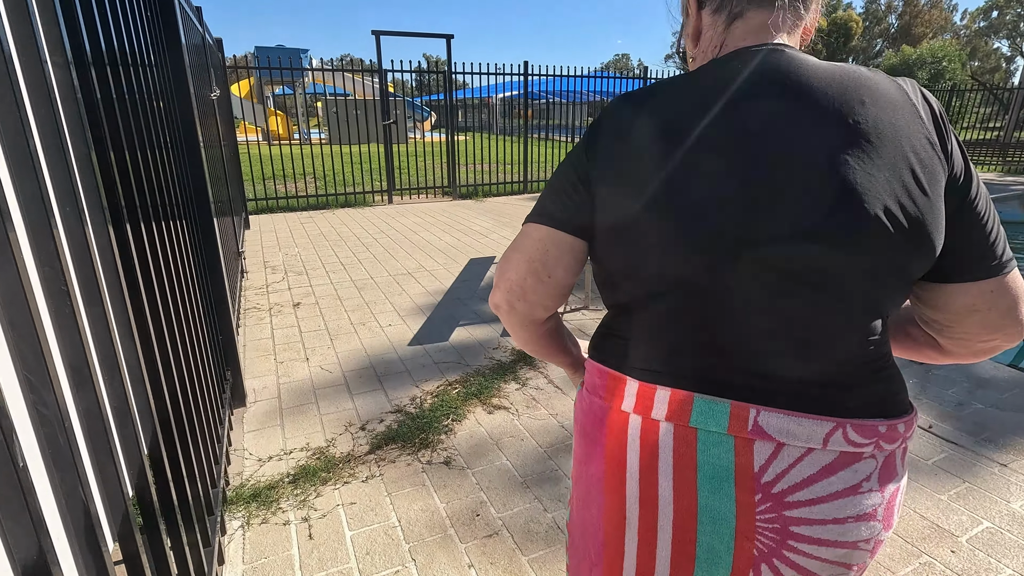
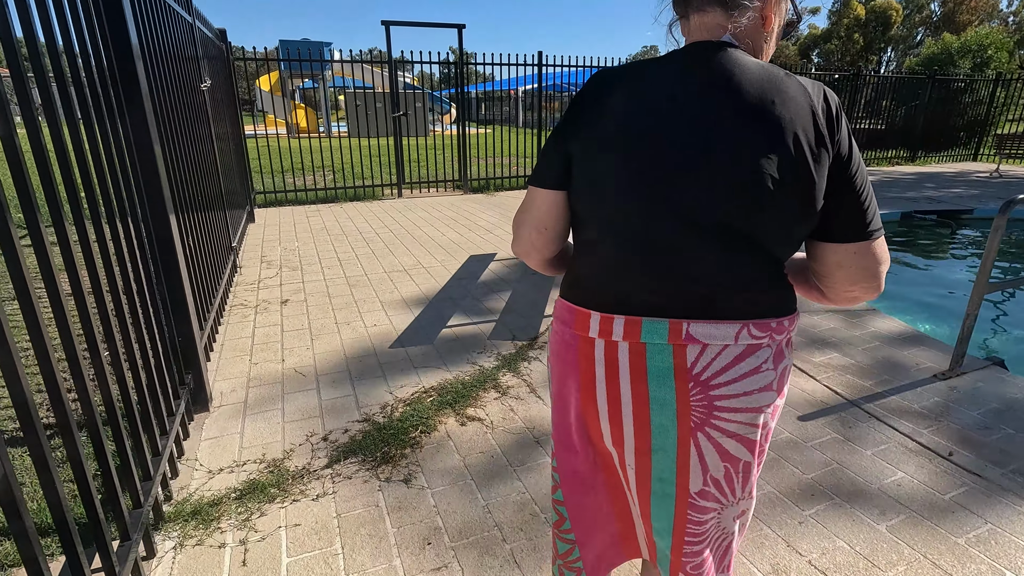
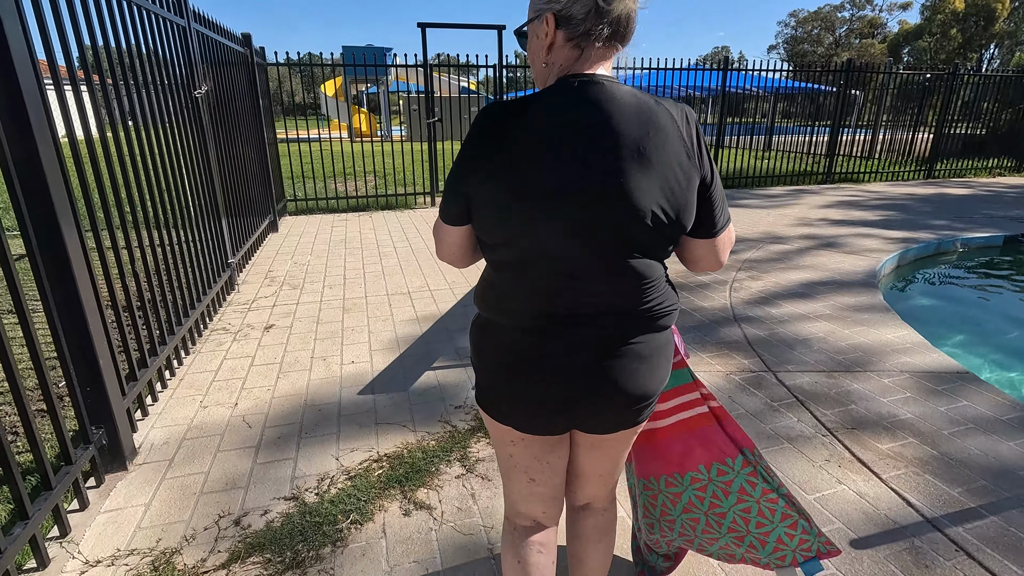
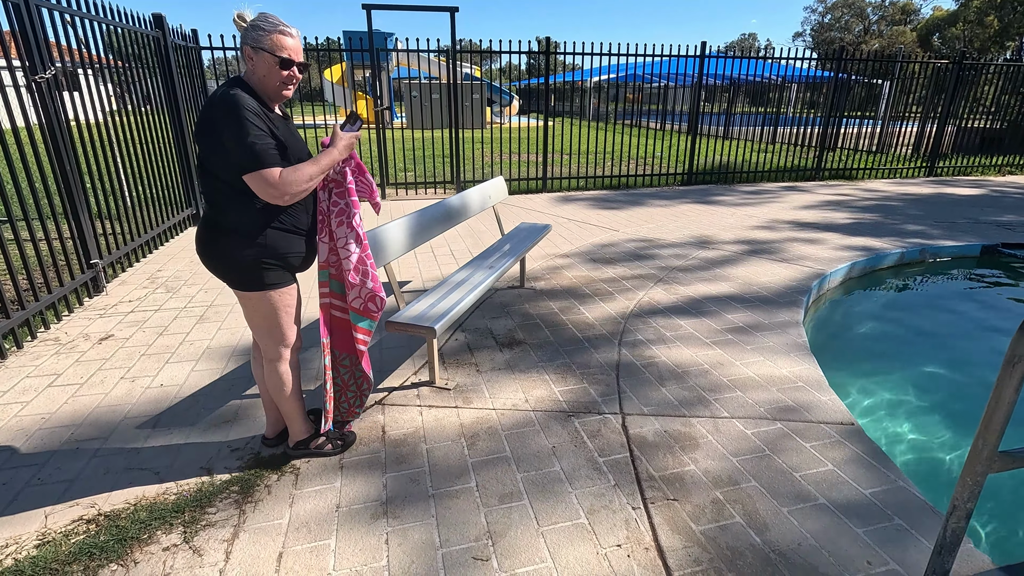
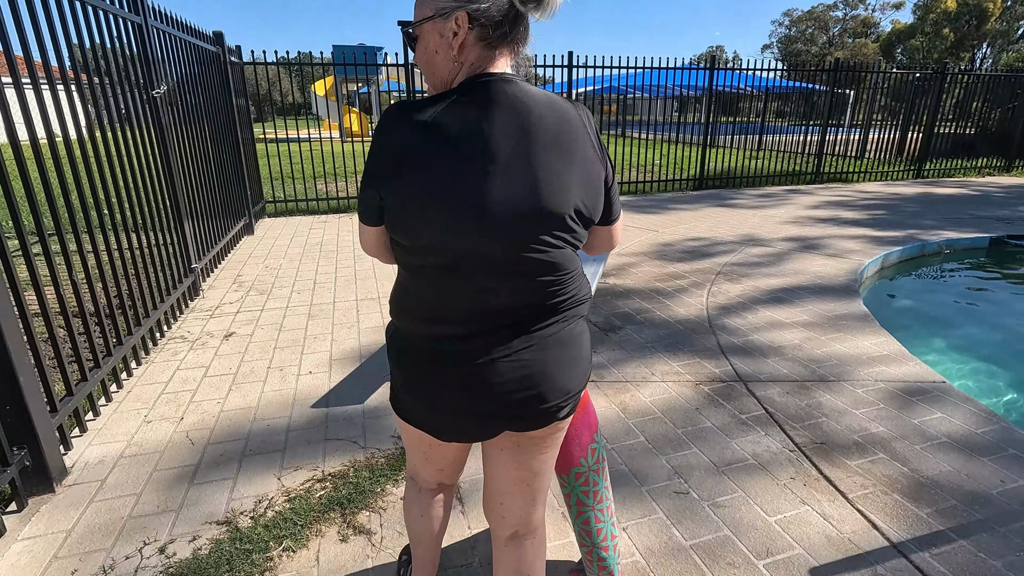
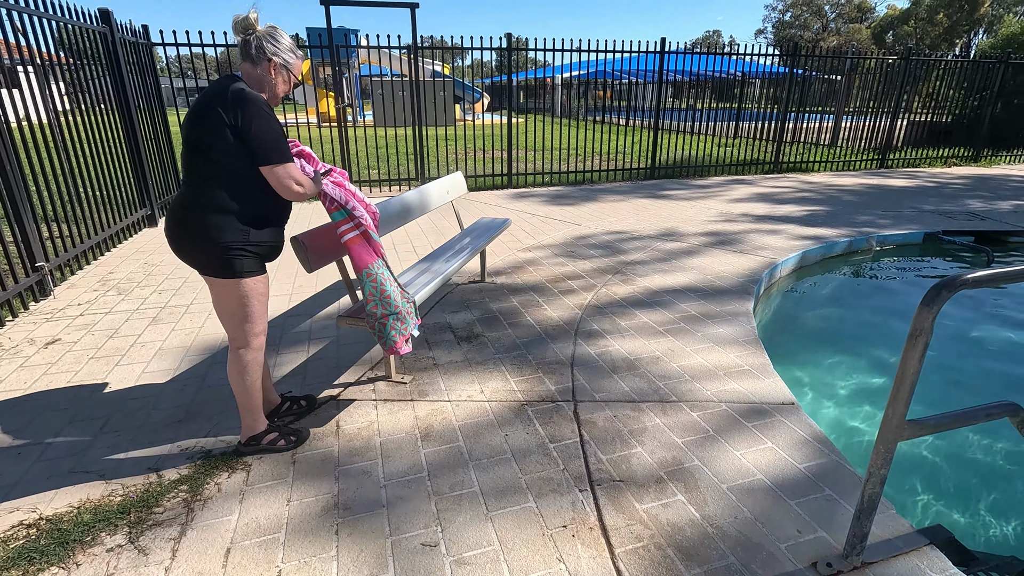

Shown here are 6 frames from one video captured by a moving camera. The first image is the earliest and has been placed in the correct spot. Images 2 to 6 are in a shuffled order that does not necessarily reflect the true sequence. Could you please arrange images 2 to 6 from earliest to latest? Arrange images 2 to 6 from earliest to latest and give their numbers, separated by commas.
2, 3, 5, 4, 6
